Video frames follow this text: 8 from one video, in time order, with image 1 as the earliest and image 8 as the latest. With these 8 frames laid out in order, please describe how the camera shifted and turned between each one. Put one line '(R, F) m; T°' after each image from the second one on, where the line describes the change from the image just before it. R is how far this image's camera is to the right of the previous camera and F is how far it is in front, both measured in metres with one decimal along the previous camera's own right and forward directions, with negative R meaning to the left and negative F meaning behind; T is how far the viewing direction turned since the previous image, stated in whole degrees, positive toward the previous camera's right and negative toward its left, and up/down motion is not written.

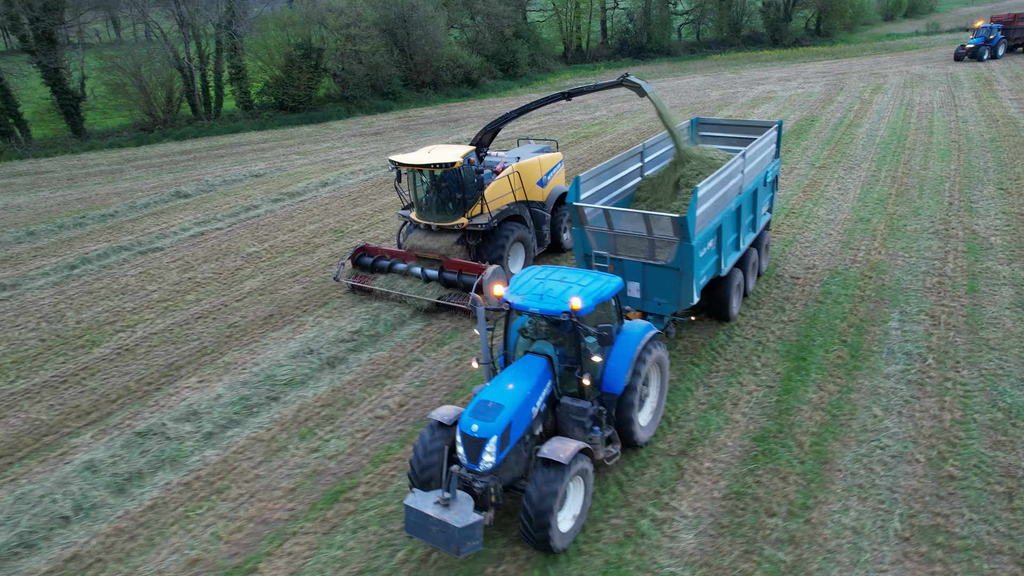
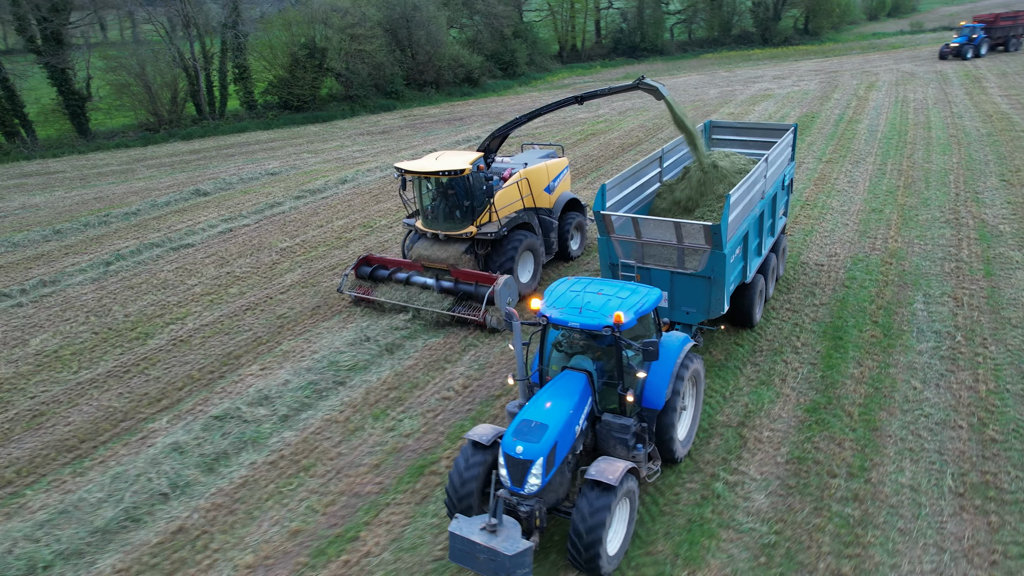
(-0.8, -0.4) m; +1°
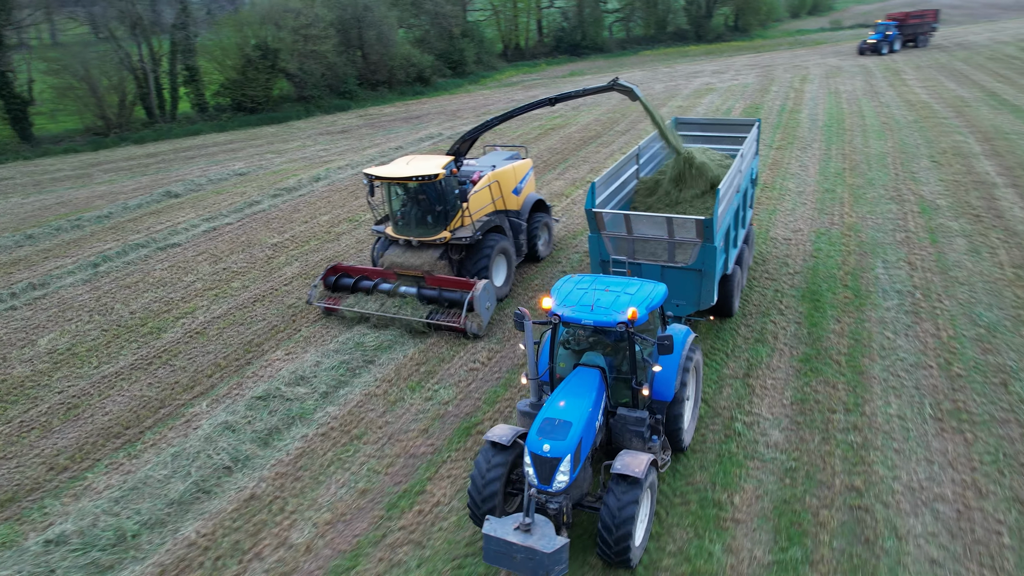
(-0.9, -0.6) m; +5°
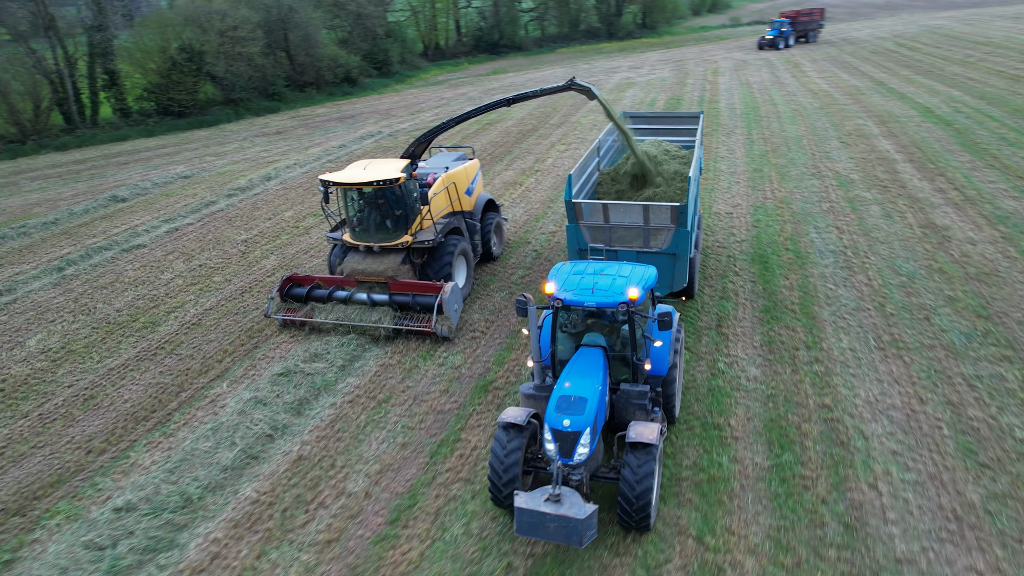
(-1.0, -0.7) m; +7°
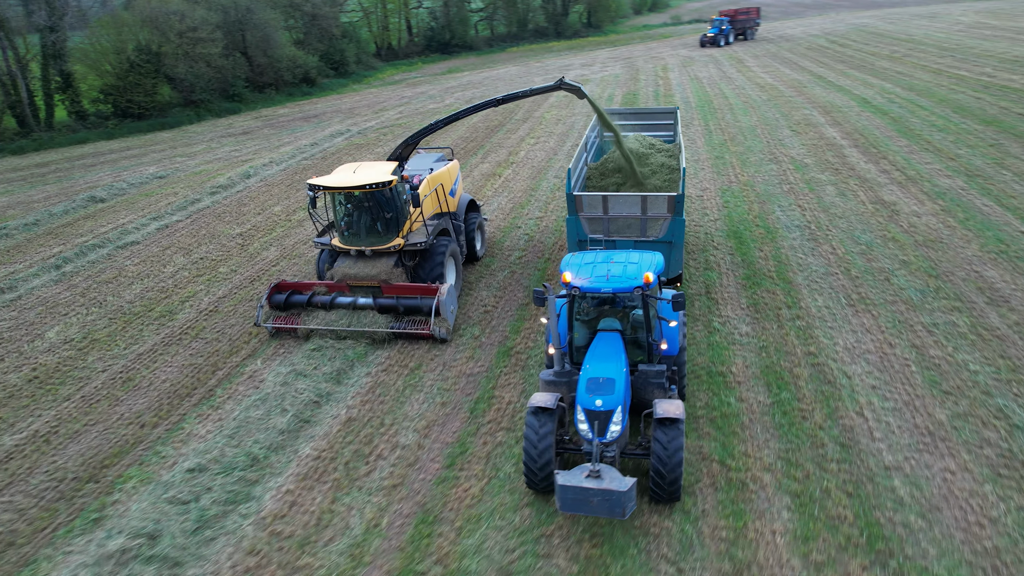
(-0.8, -0.7) m; +5°
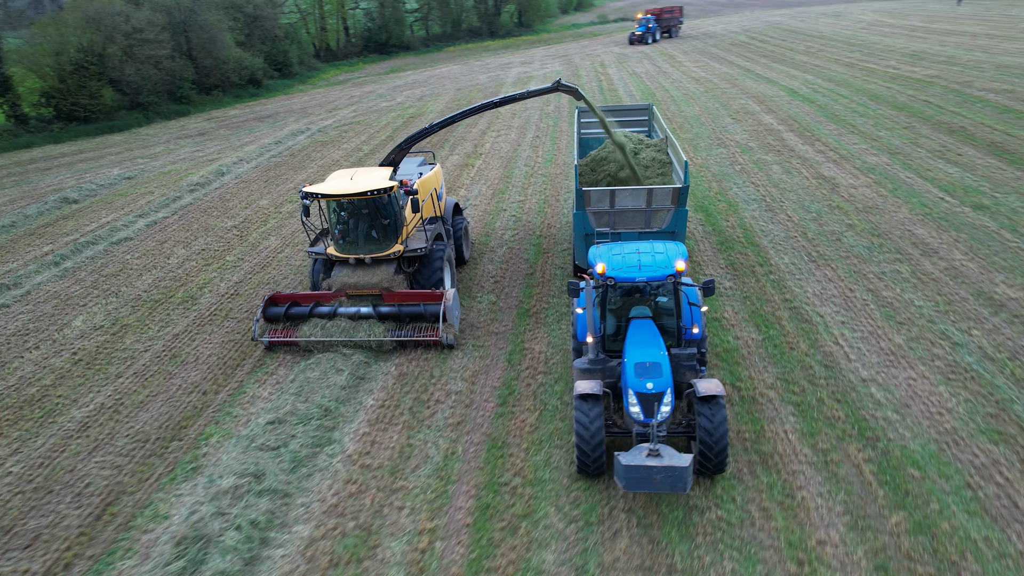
(-1.2, -0.9) m; +6°
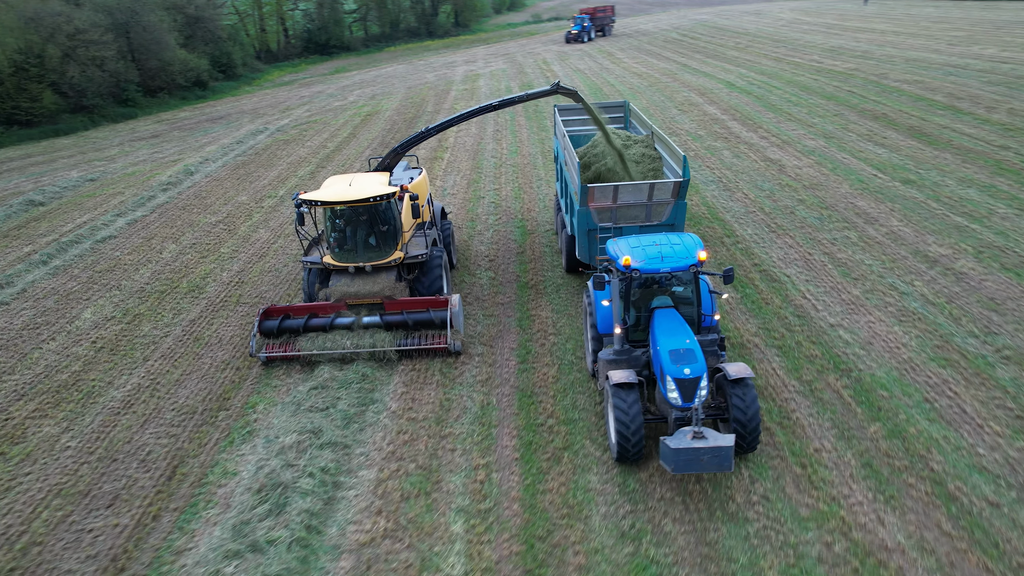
(-1.0, -0.8) m; +5°
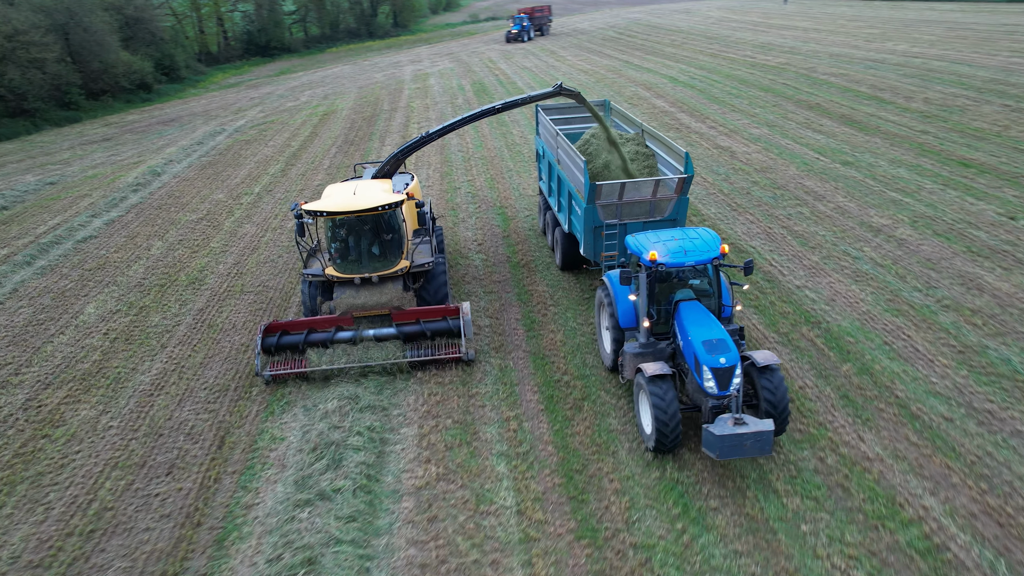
(-0.9, -0.7) m; +5°
